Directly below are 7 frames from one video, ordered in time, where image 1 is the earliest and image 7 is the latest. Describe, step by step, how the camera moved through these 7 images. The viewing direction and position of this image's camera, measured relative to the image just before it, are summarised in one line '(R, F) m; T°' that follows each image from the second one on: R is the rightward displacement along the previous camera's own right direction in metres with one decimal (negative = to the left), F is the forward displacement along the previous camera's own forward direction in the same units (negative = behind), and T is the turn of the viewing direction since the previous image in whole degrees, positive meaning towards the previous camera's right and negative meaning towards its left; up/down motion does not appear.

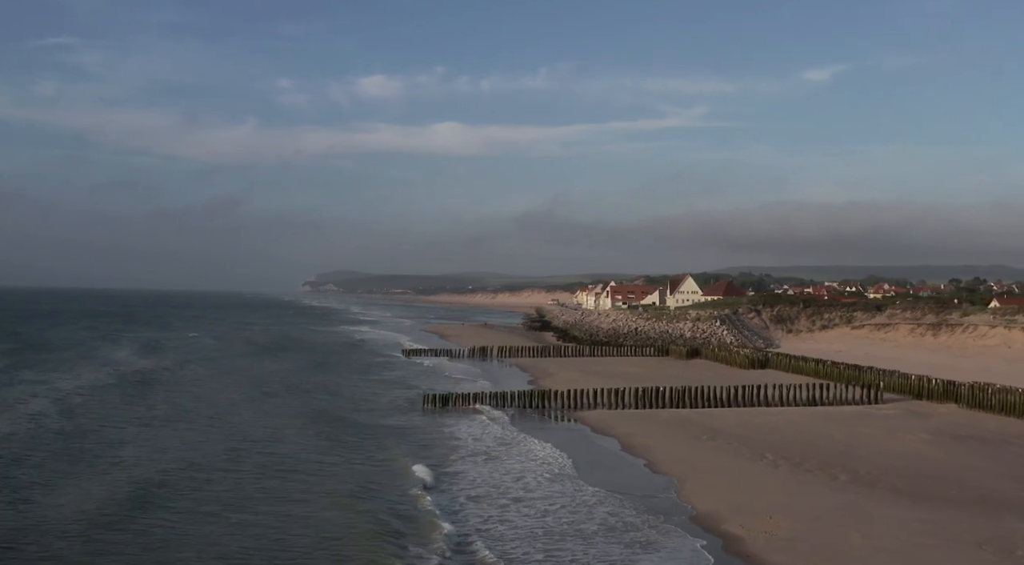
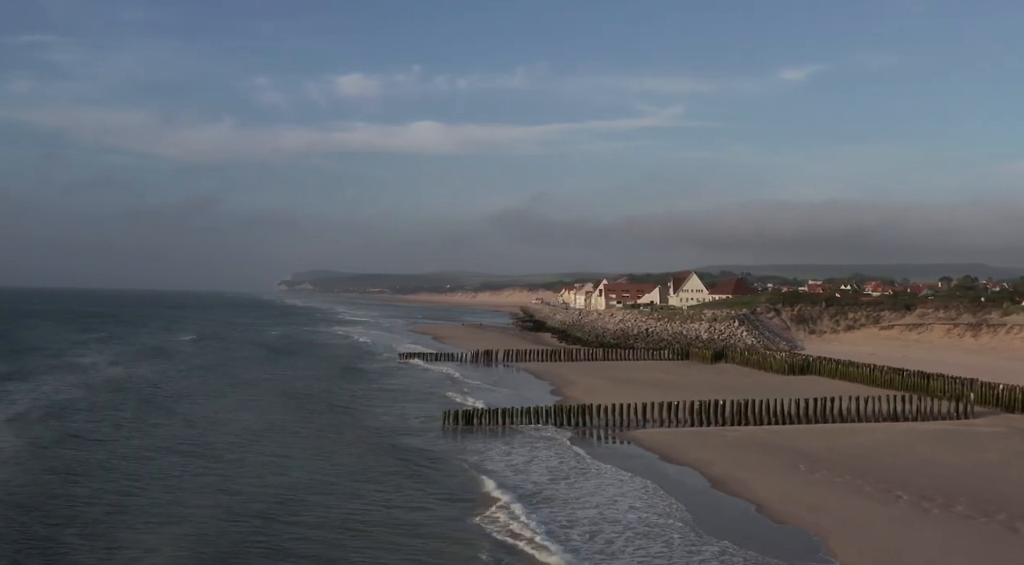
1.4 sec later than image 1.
(-1.5, +3.9) m; +1°
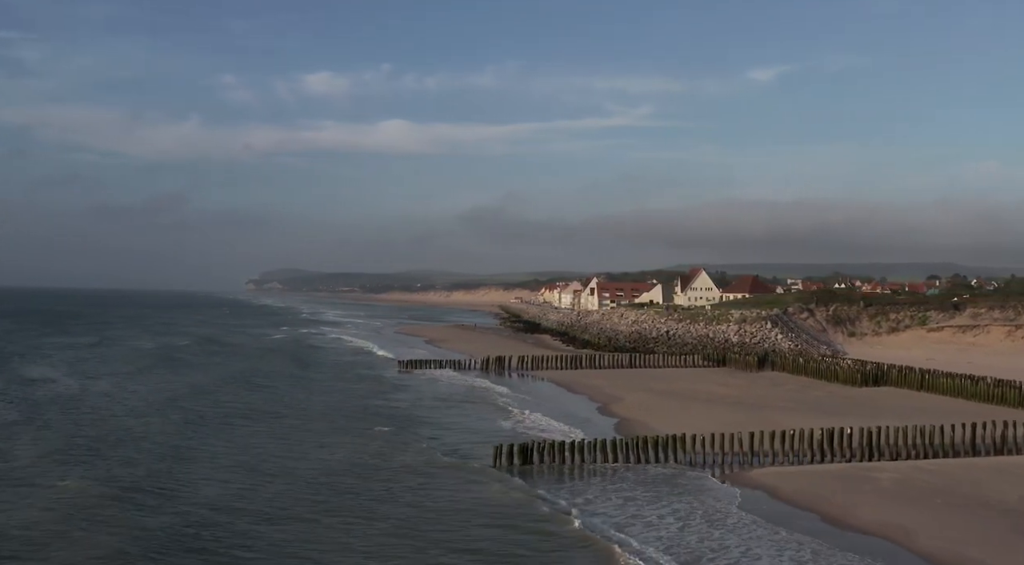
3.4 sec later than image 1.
(-2.0, +5.5) m; +2°
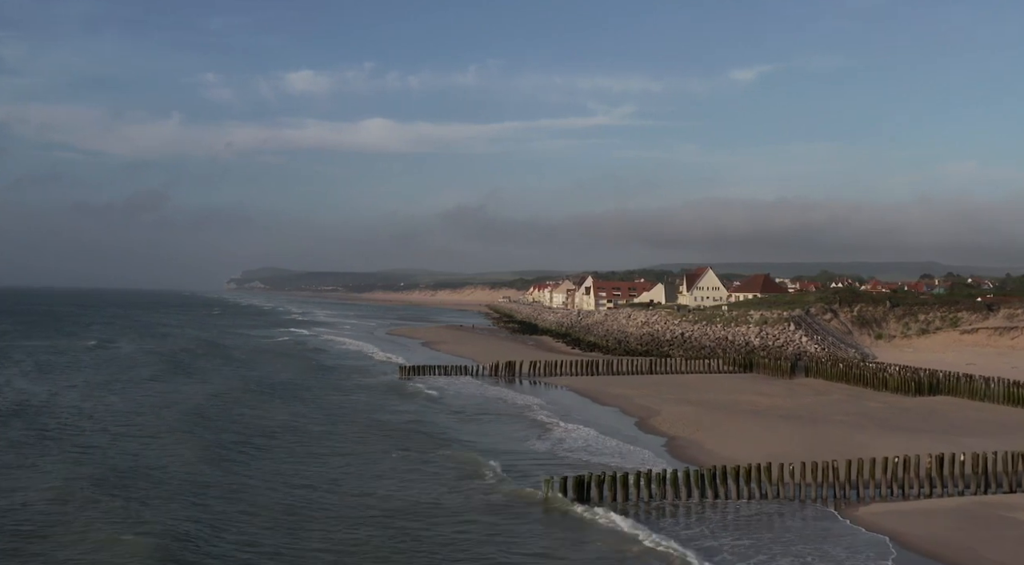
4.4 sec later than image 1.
(-1.1, +3.1) m; +1°
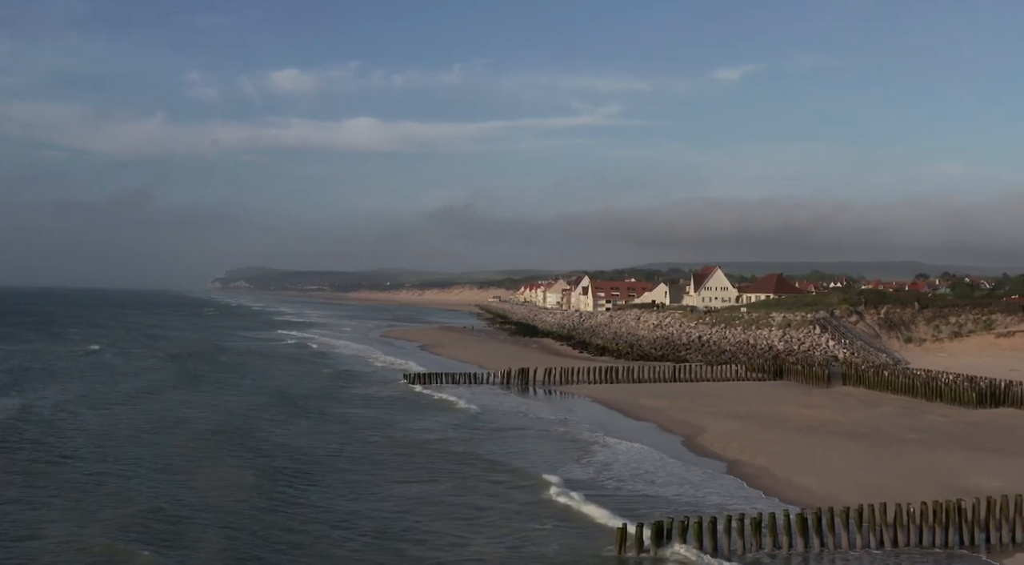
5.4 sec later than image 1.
(-1.0, +2.7) m; +1°
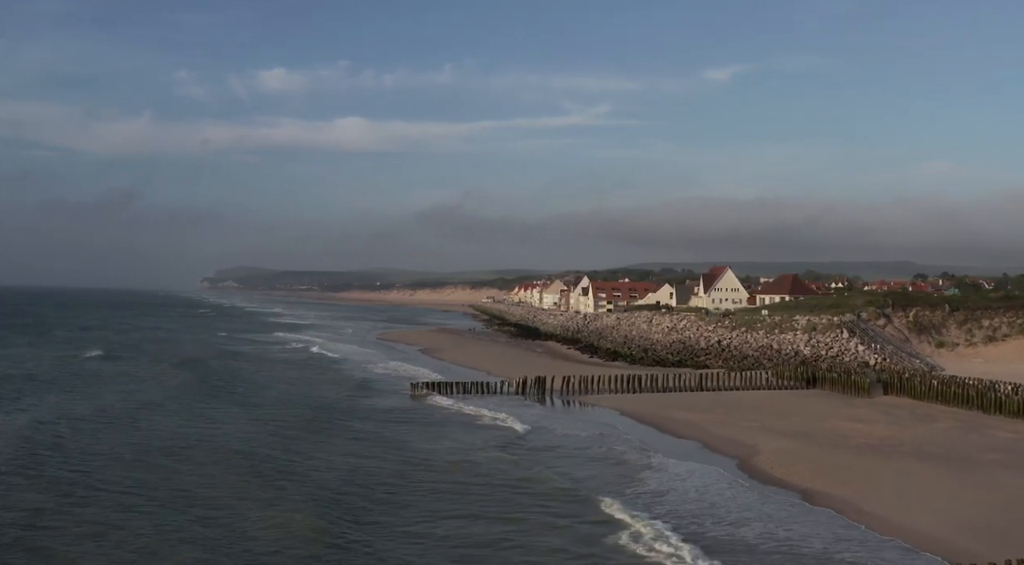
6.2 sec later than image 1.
(-0.9, +2.4) m; +1°
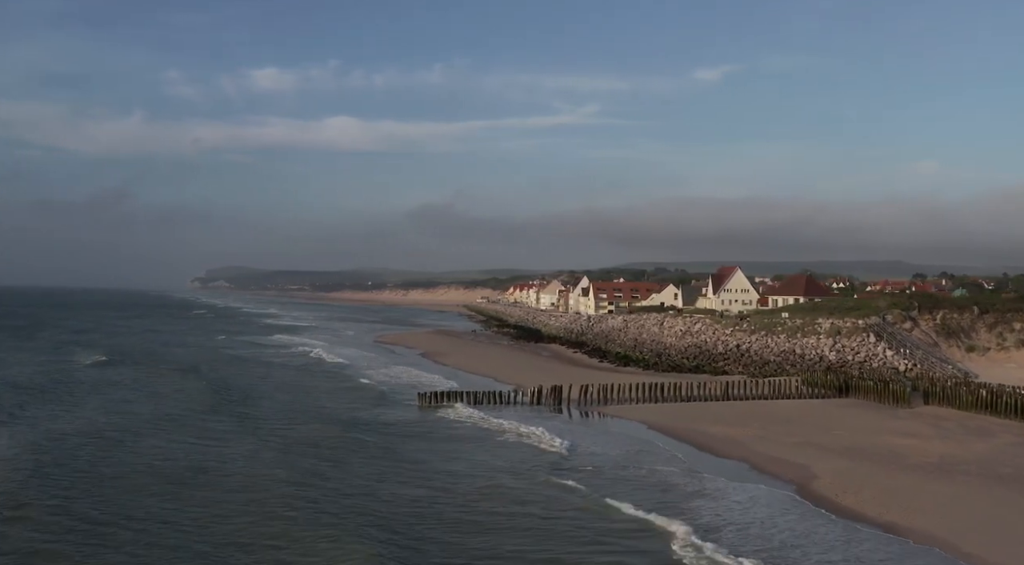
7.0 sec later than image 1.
(-0.8, +2.1) m; +1°
